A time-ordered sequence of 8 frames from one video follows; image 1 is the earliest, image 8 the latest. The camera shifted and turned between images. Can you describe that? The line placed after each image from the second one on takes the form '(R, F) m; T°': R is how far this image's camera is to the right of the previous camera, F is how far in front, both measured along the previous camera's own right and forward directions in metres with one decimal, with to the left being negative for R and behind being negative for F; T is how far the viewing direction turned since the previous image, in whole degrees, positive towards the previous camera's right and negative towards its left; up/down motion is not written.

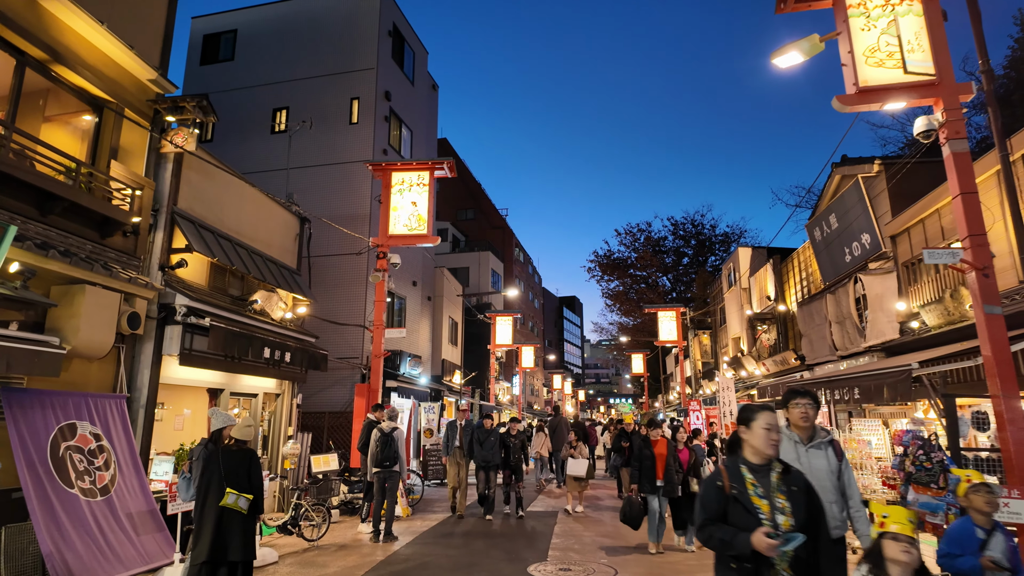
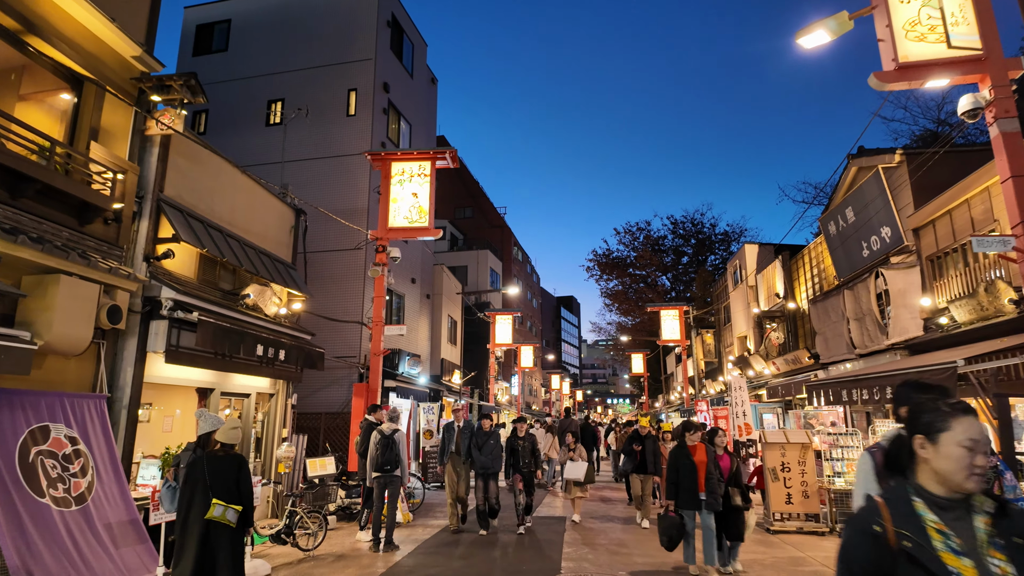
(-0.2, +0.5) m; 0°
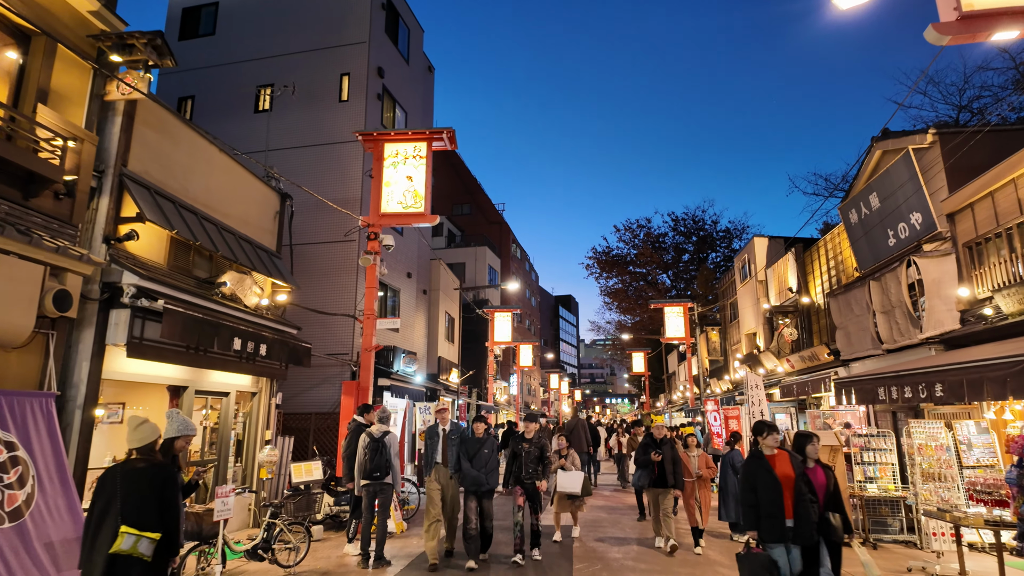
(-0.1, +0.9) m; 0°
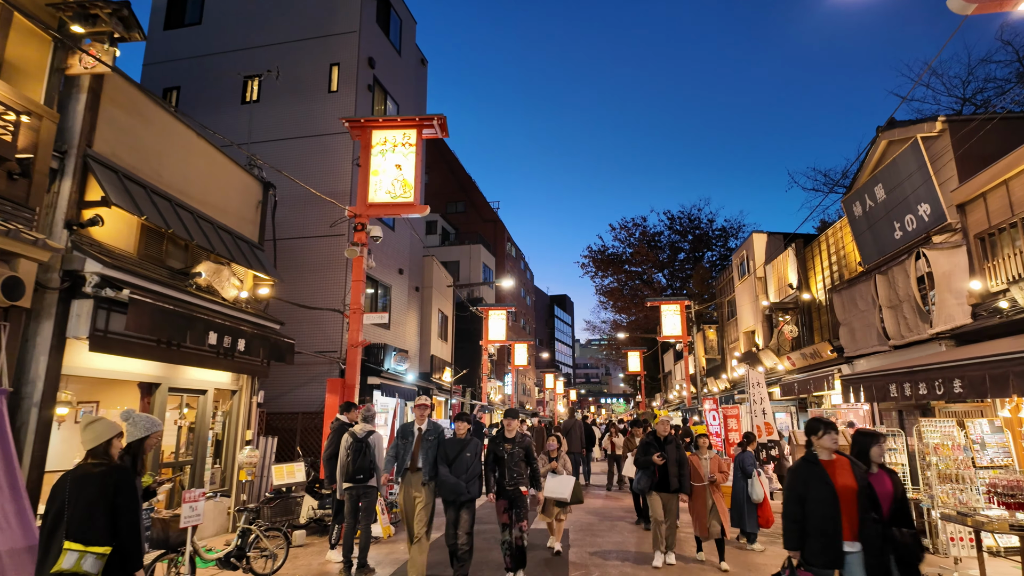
(0.0, +0.5) m; 0°
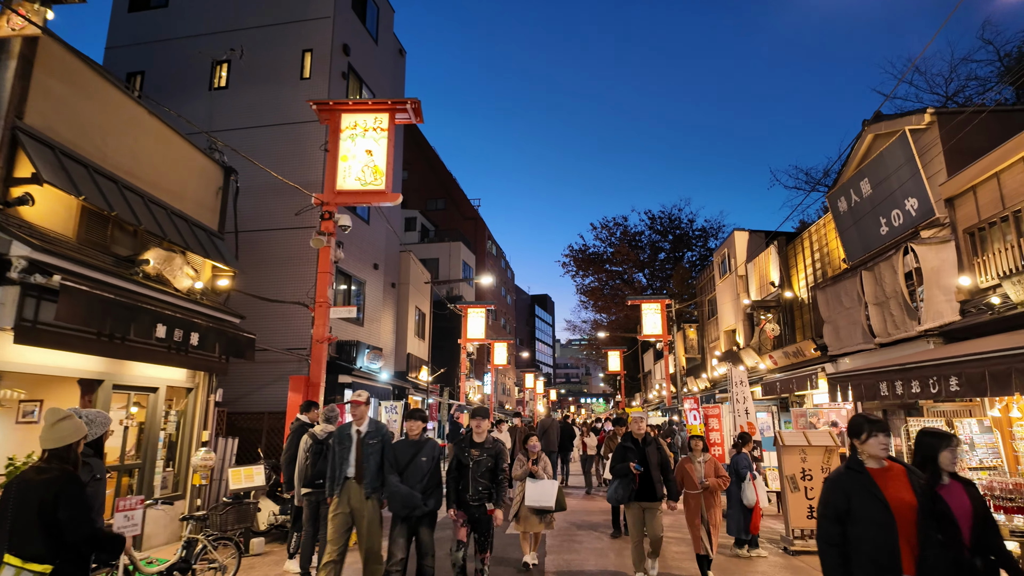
(+0.1, +0.5) m; +2°
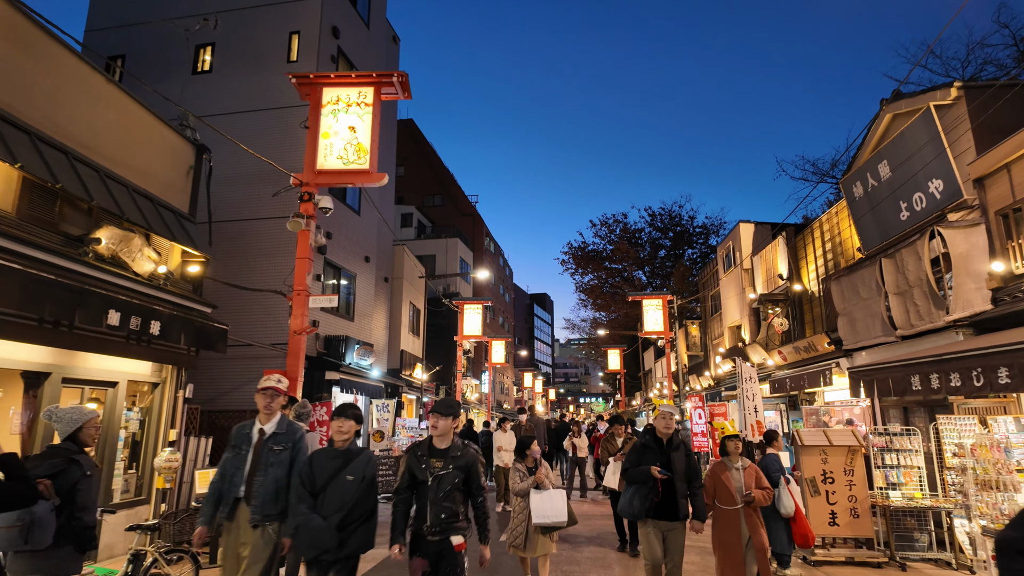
(+0.1, +0.7) m; 0°
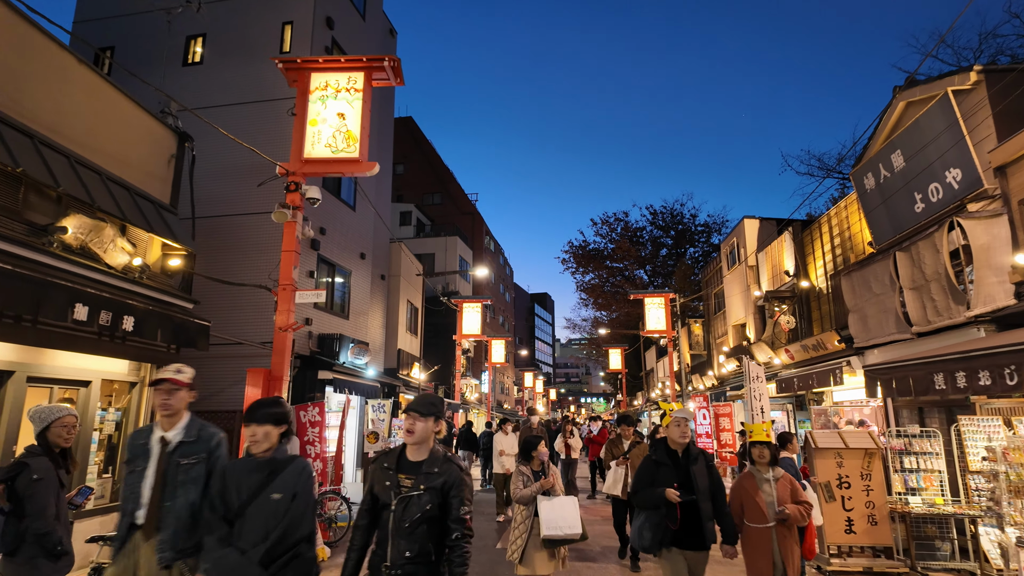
(+0.1, +0.4) m; 0°
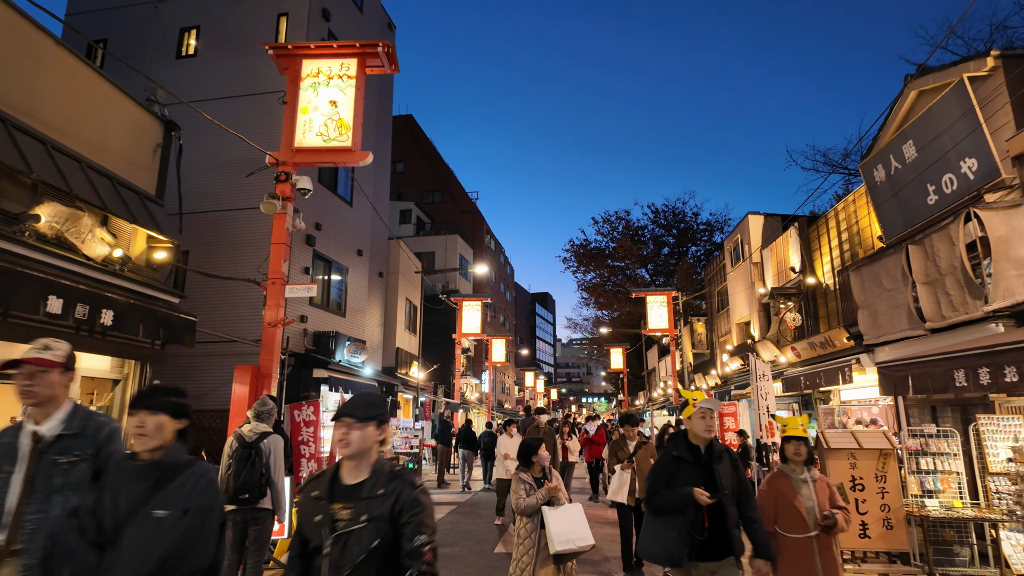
(0.0, +0.3) m; 0°
